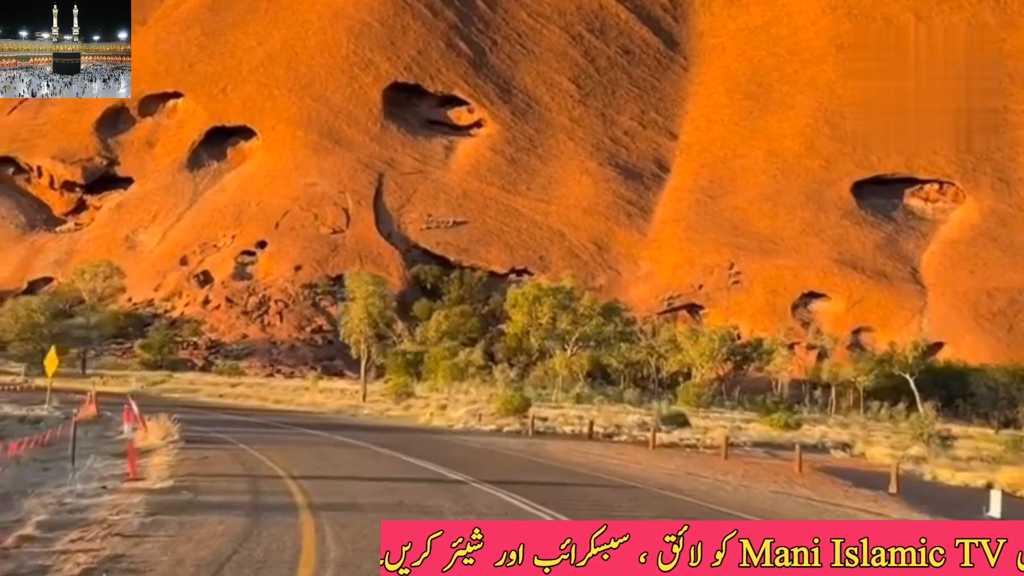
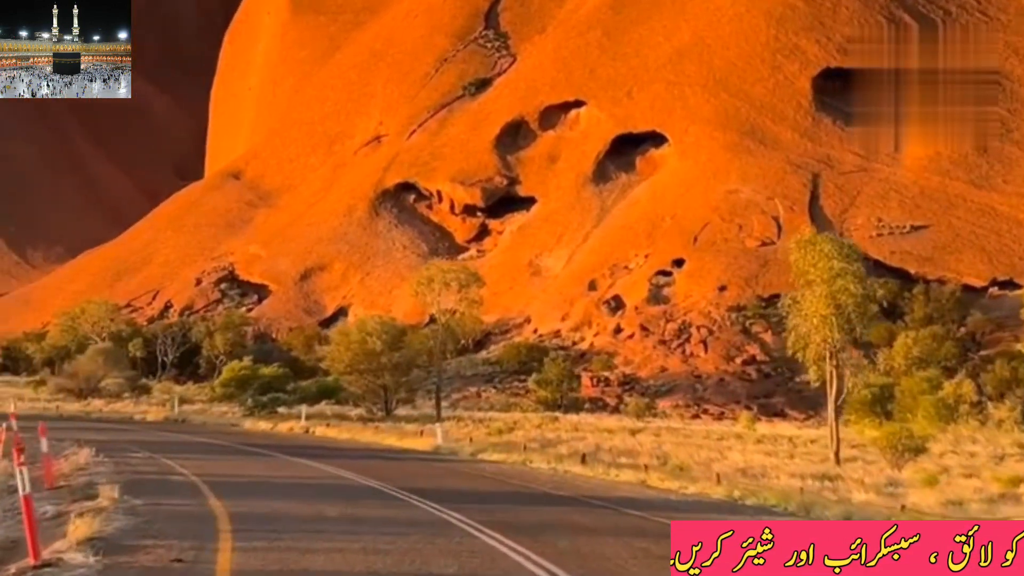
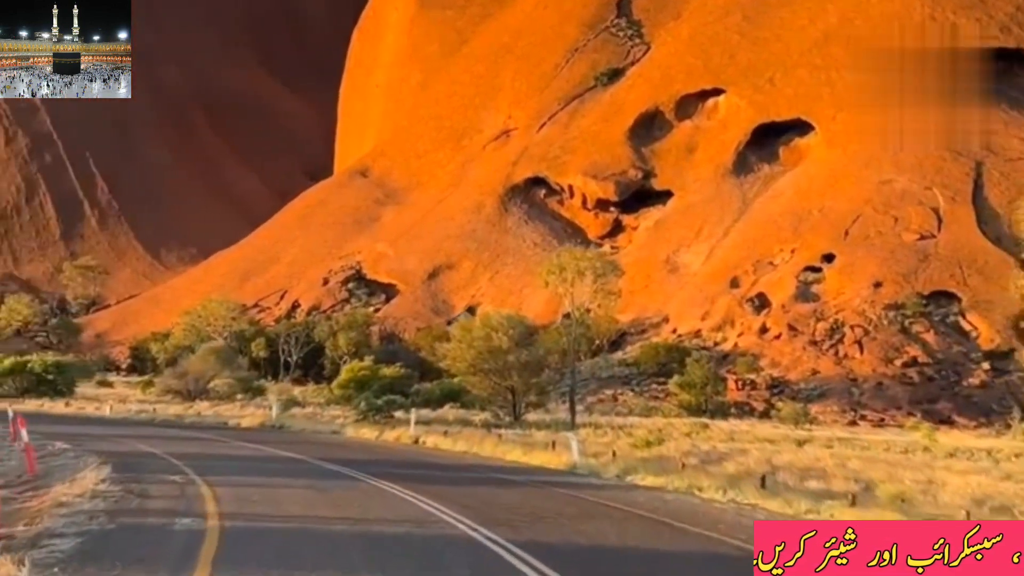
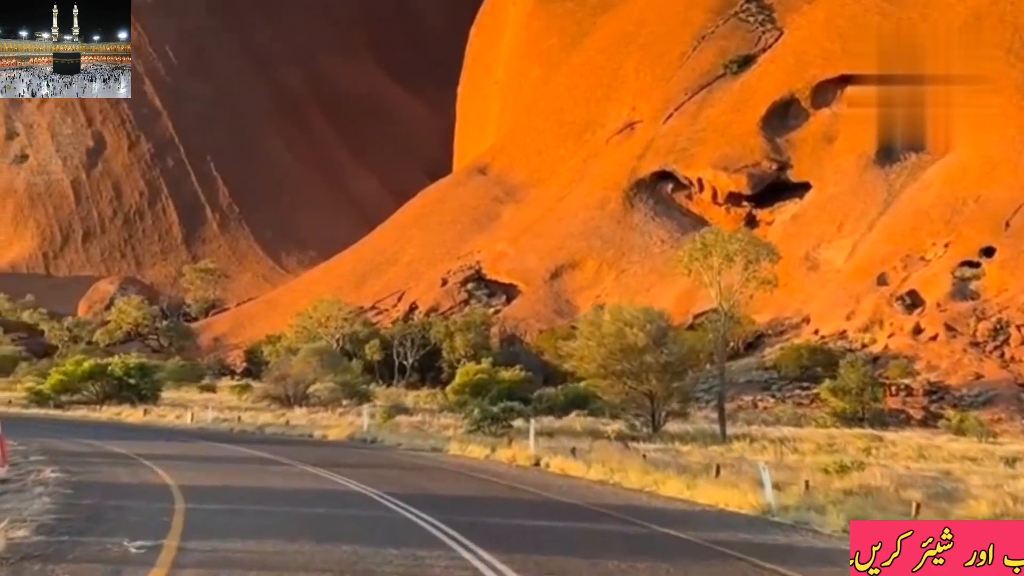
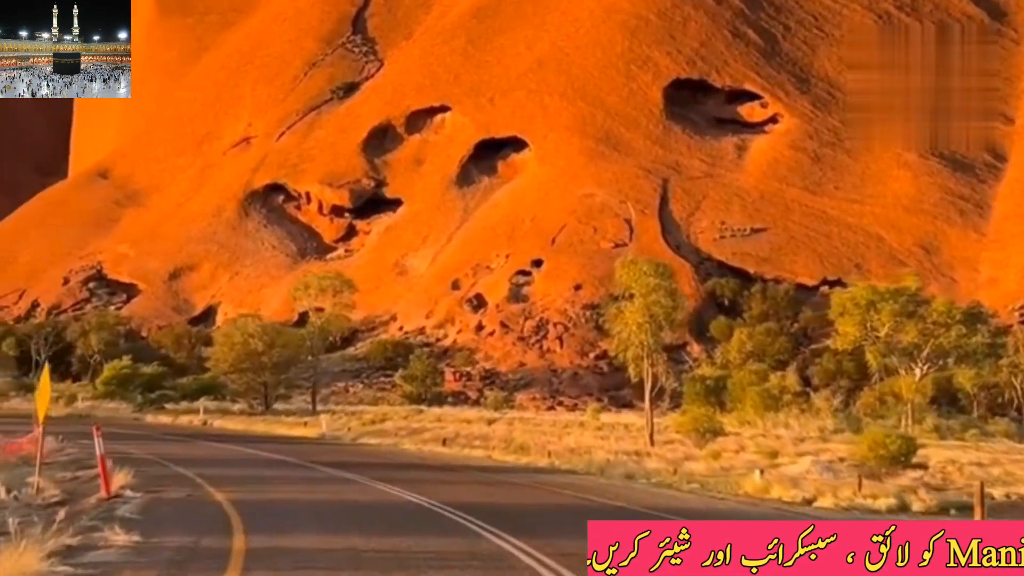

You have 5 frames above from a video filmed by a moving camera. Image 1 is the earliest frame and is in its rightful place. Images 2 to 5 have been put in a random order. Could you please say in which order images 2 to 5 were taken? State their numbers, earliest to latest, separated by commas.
5, 2, 3, 4
